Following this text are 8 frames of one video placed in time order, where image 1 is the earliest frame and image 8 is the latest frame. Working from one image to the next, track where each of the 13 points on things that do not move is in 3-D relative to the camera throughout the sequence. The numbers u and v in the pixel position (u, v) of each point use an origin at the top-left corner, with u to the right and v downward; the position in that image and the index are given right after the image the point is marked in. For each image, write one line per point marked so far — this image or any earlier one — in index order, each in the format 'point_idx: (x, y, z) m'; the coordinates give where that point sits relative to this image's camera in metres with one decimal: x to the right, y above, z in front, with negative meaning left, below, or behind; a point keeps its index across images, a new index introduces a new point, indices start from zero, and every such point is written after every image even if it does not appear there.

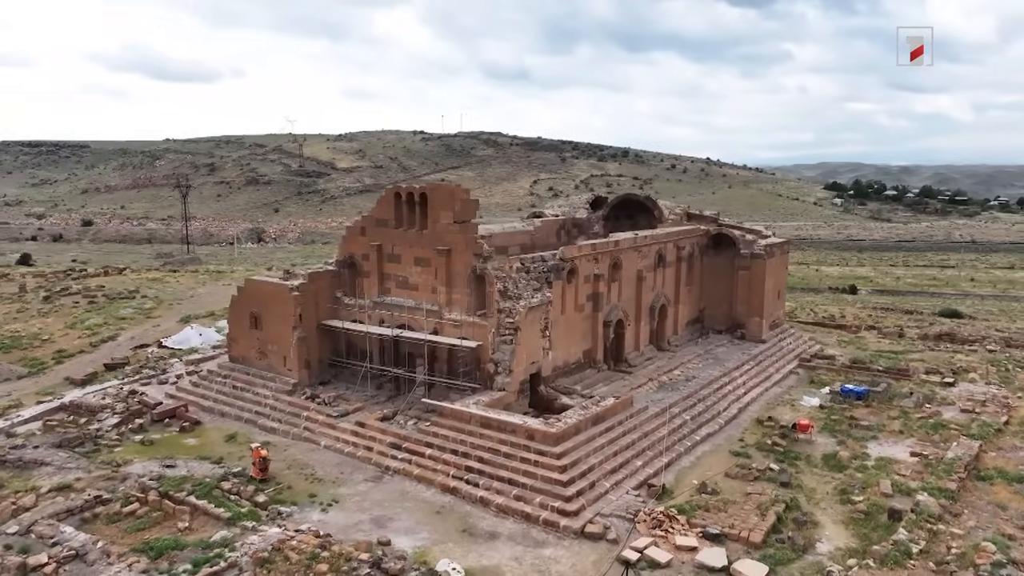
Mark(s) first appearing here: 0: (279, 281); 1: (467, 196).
0: (-6.4, +0.2, +19.6) m
1: (-1.1, +2.3, +18.1) m
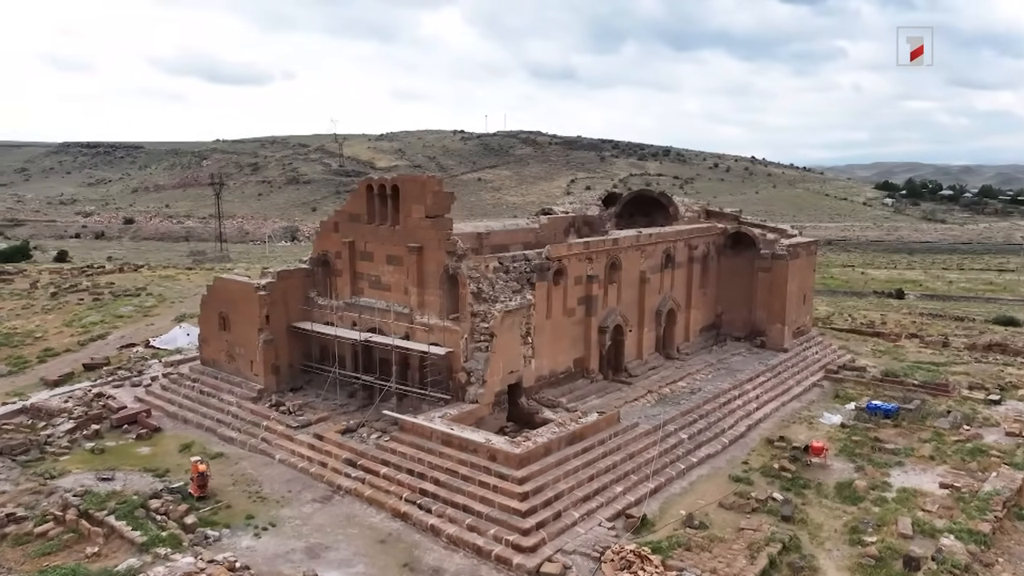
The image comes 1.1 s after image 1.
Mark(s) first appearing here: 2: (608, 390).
0: (-6.9, +0.2, +18.3) m
1: (-1.7, +2.3, +16.5) m
2: (+2.6, -2.7, +19.0) m
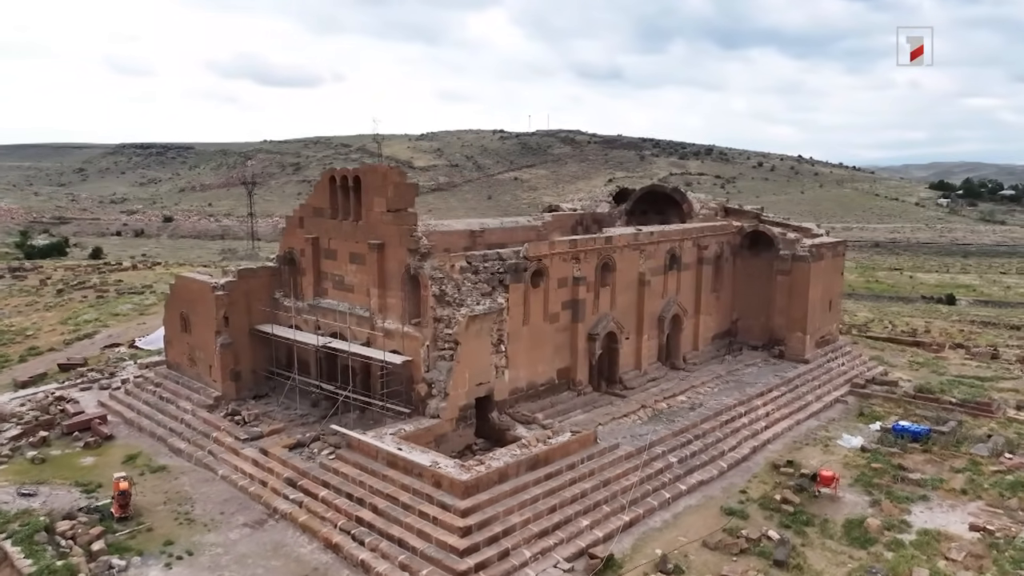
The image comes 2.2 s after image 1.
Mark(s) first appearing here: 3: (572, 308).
0: (-7.4, +0.2, +17.1) m
1: (-2.3, +2.3, +15.0) m
2: (+2.0, -2.8, +17.2) m
3: (+1.4, -0.5, +17.0) m
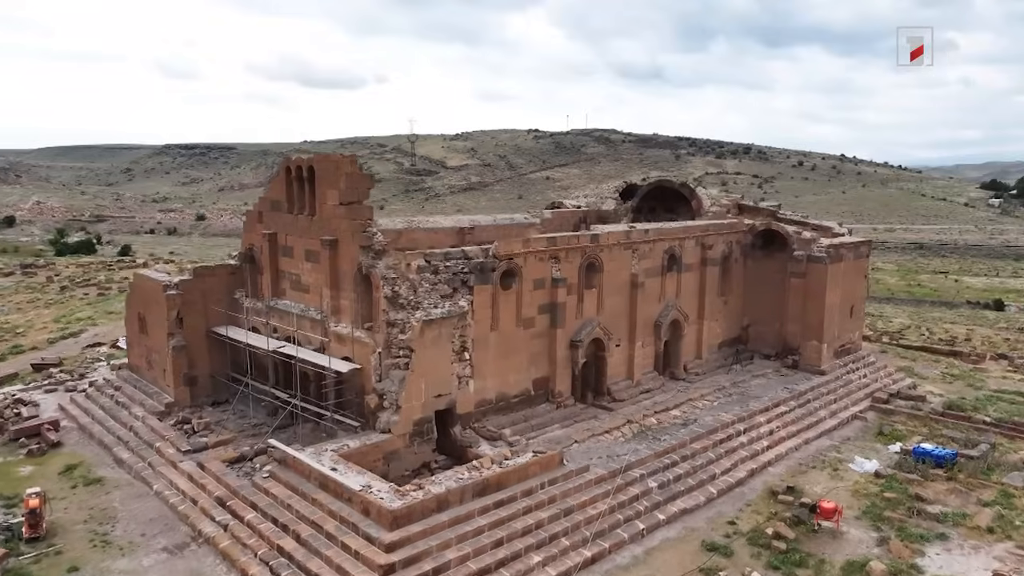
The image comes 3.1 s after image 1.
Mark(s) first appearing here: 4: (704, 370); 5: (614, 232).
0: (-8.0, +0.2, +16.0) m
1: (-2.9, +2.3, +13.6) m
2: (+1.4, -2.9, +15.6) m
3: (+0.8, -0.5, +15.5) m
4: (+5.3, -2.3, +19.6) m
5: (+2.4, +1.3, +16.7) m
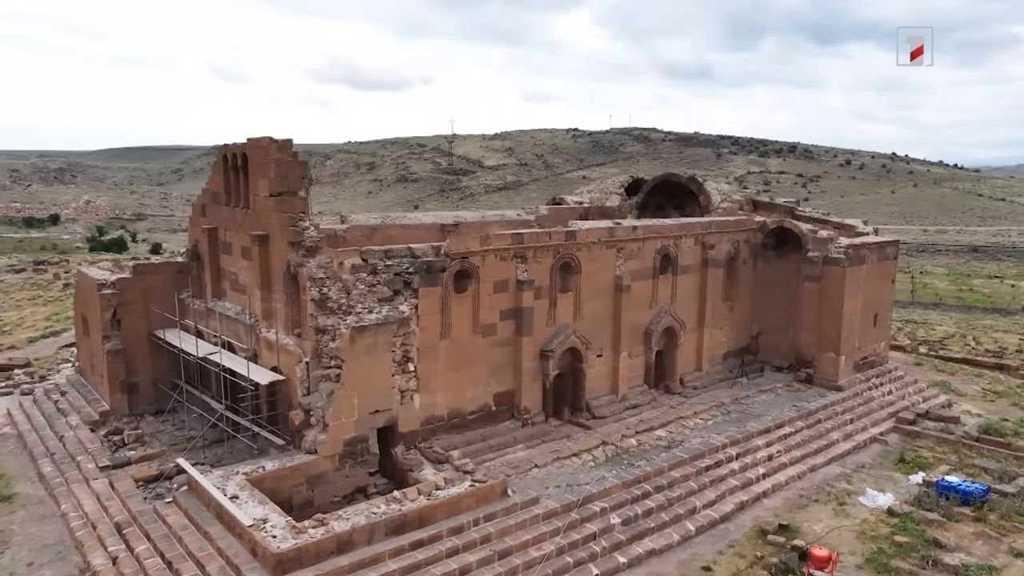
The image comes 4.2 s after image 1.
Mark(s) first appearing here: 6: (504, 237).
0: (-8.7, +0.3, +14.8) m
1: (-3.8, +2.2, +12.2) m
2: (+0.6, -2.9, +13.8) m
3: (+0.1, -0.6, +13.8) m
4: (+4.8, -2.4, +17.6) m
5: (+1.7, +1.2, +14.9) m
6: (-0.1, +0.9, +13.3) m
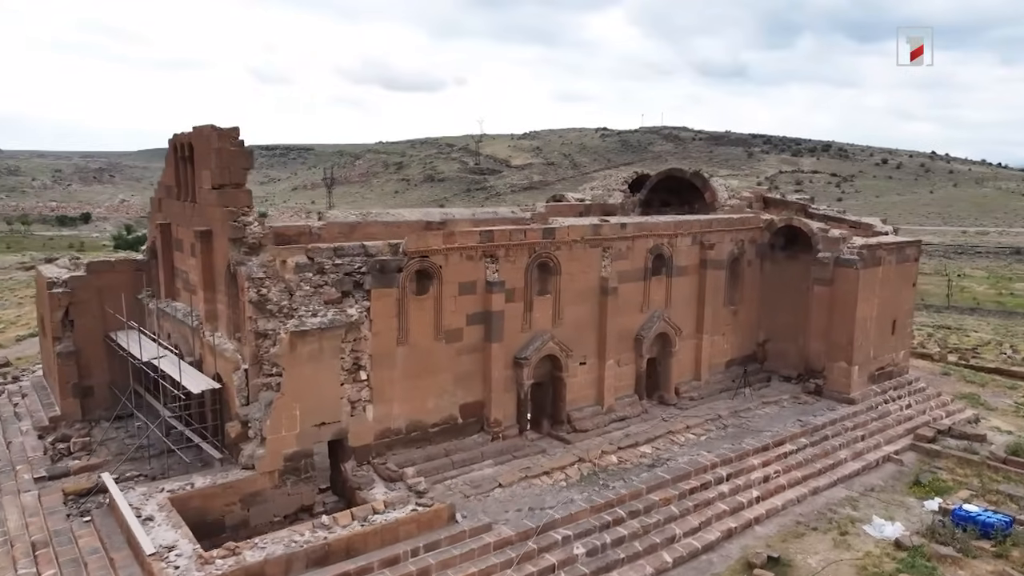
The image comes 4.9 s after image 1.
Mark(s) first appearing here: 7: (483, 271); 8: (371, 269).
0: (-9.2, +0.3, +14.1) m
1: (-4.4, +2.2, +11.2) m
2: (+0.1, -3.0, +12.7) m
3: (-0.5, -0.6, +12.7) m
4: (+4.4, -2.4, +16.3) m
5: (+1.2, +1.2, +13.7) m
6: (-0.7, +0.9, +12.2) m
7: (-0.5, +0.3, +12.5) m
8: (-2.2, +0.3, +11.2) m
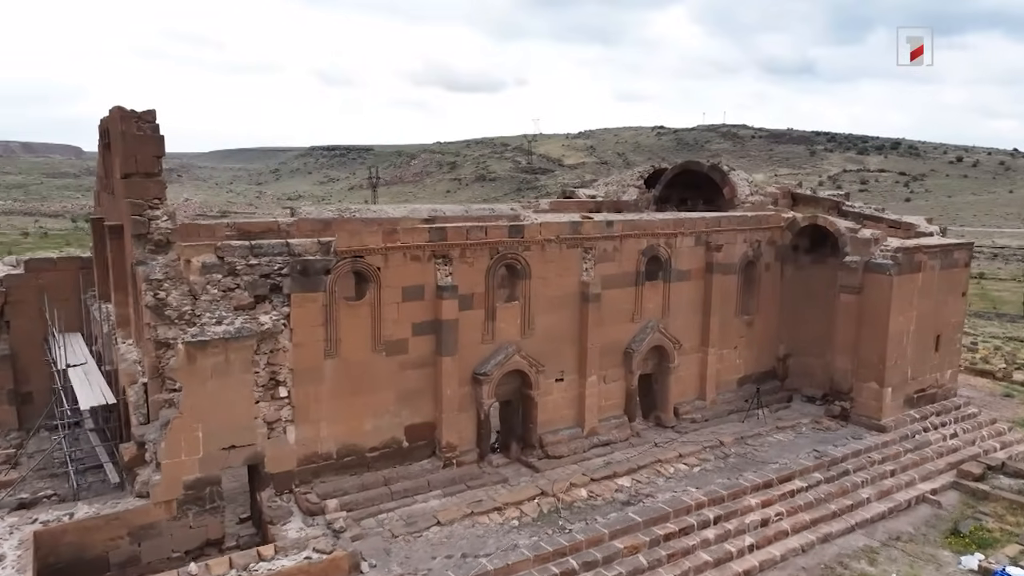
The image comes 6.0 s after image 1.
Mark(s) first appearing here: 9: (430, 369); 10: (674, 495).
0: (-9.7, +0.3, +13.2) m
1: (-5.2, +2.2, +10.0) m
2: (-0.7, -3.0, +11.1) m
3: (-1.2, -0.7, +11.1) m
4: (+3.9, -2.6, +14.3) m
5: (+0.6, +1.1, +12.0) m
6: (-1.4, +0.8, +10.6) m
7: (-1.2, +0.2, +10.9) m
8: (-3.0, +0.2, +9.7) m
9: (-1.3, -1.2, +11.1) m
10: (+2.5, -3.2, +11.1) m
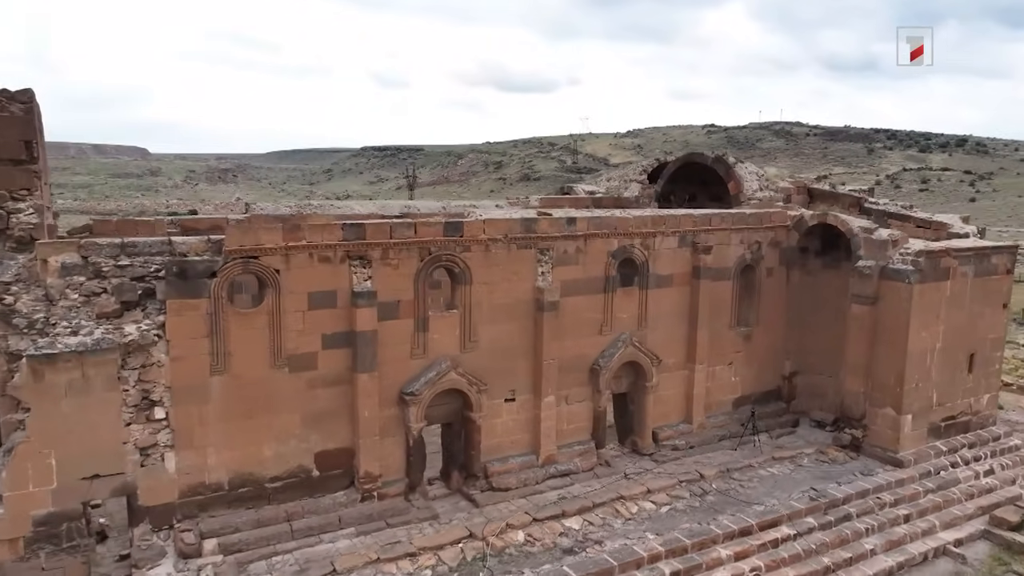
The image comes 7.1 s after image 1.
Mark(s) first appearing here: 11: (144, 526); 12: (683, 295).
0: (-10.5, +0.3, +12.4) m
1: (-6.2, +2.2, +8.8) m
2: (-1.6, -3.1, +9.6) m
3: (-2.2, -0.8, +9.6) m
4: (+3.2, -2.7, +12.5) m
5: (-0.3, +1.0, +10.4) m
6: (-2.4, +0.8, +9.2) m
7: (-2.2, +0.1, +9.4) m
8: (-4.1, +0.2, +8.4) m
9: (-2.2, -1.3, +9.7) m
10: (+1.5, -3.3, +9.3) m
11: (-4.5, -2.9, +8.6) m
12: (+3.0, -0.1, +12.5) m
